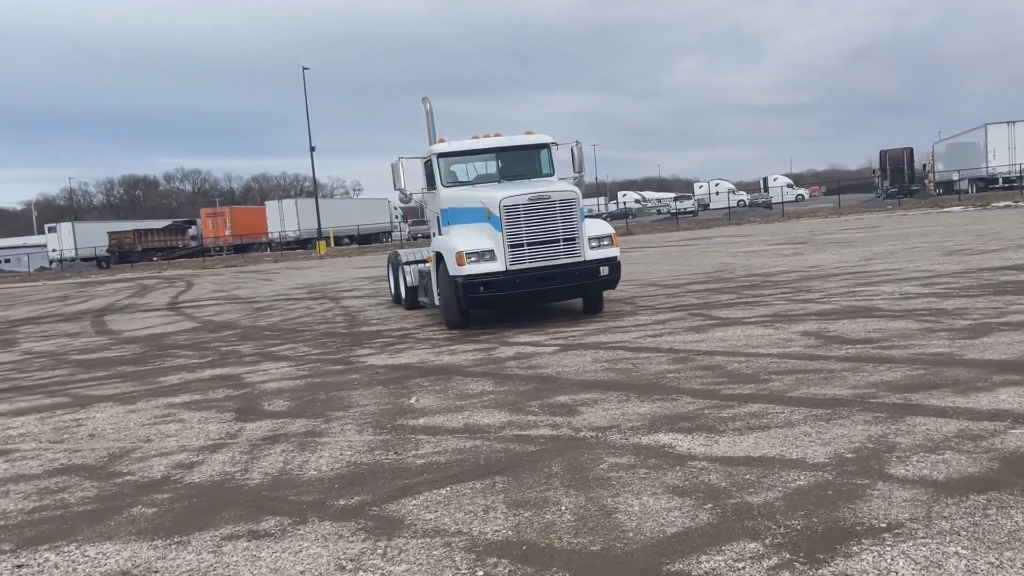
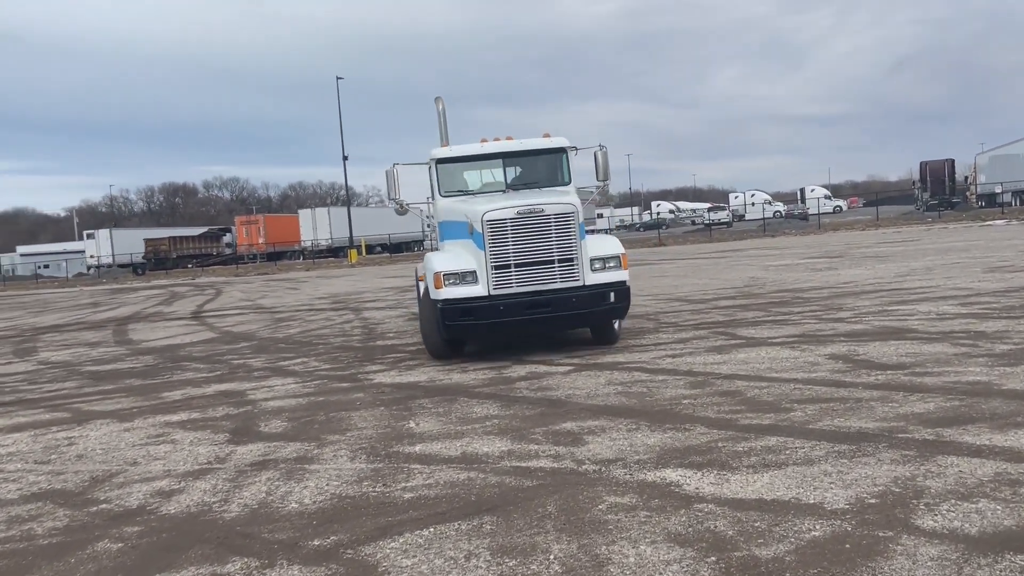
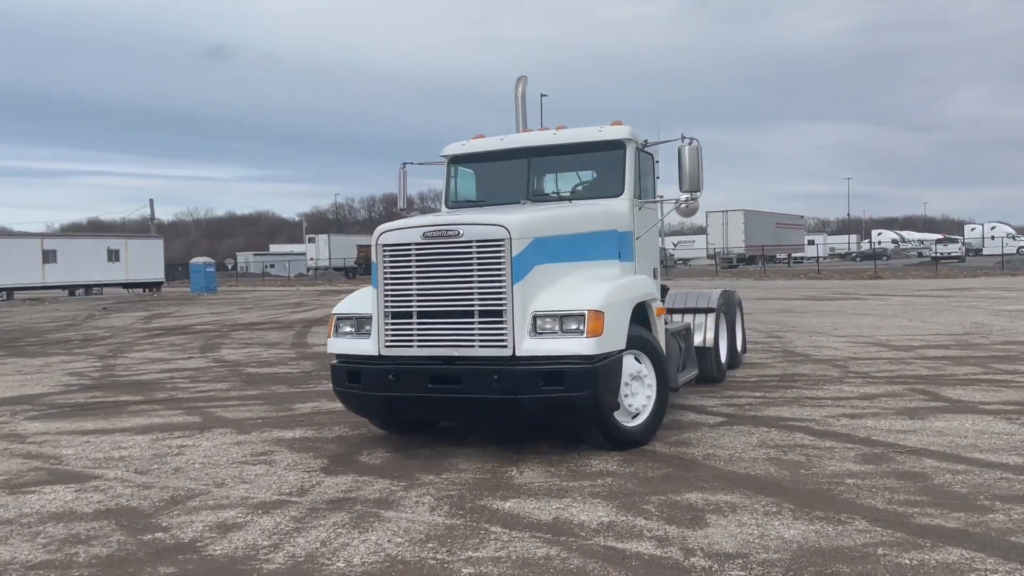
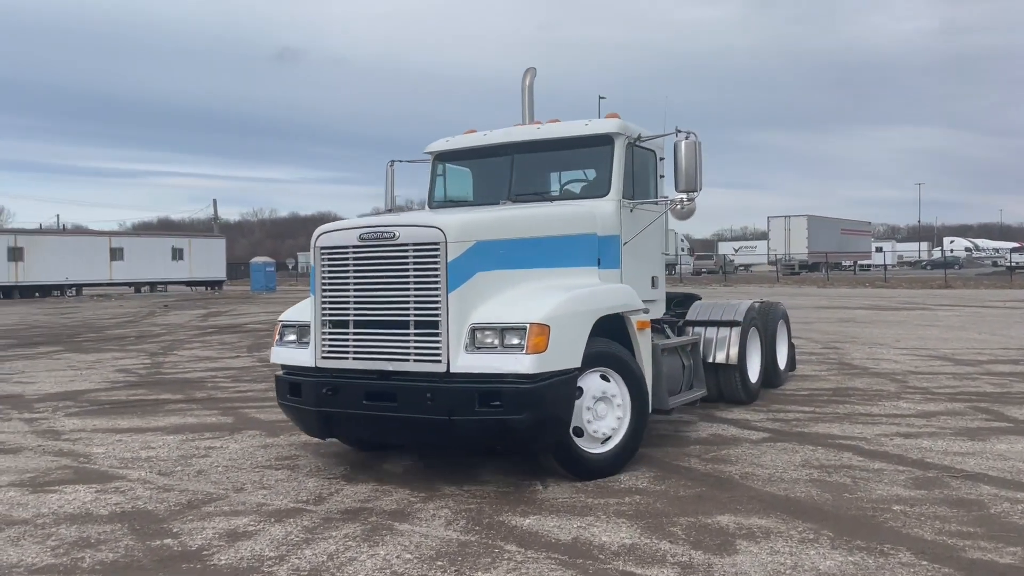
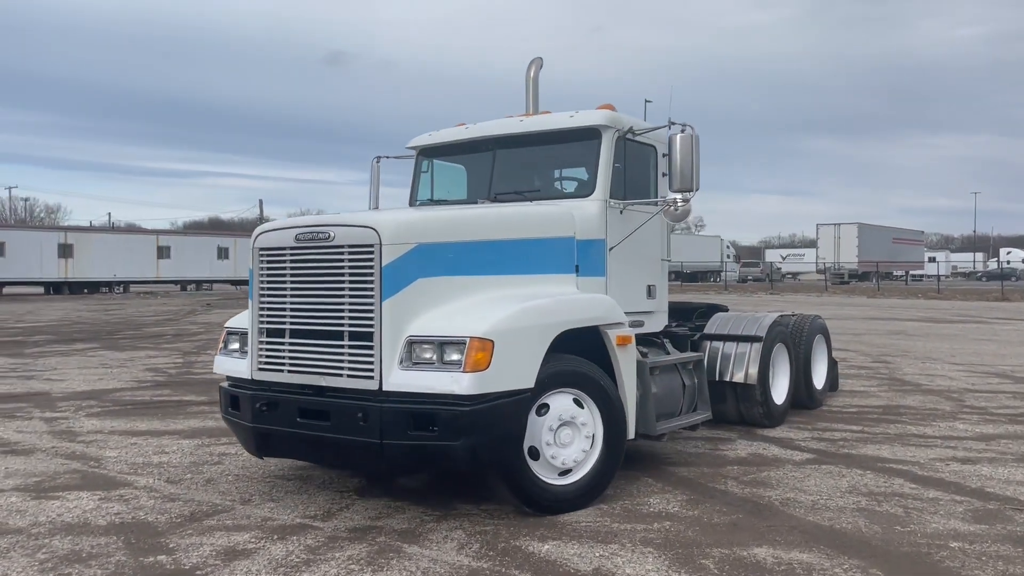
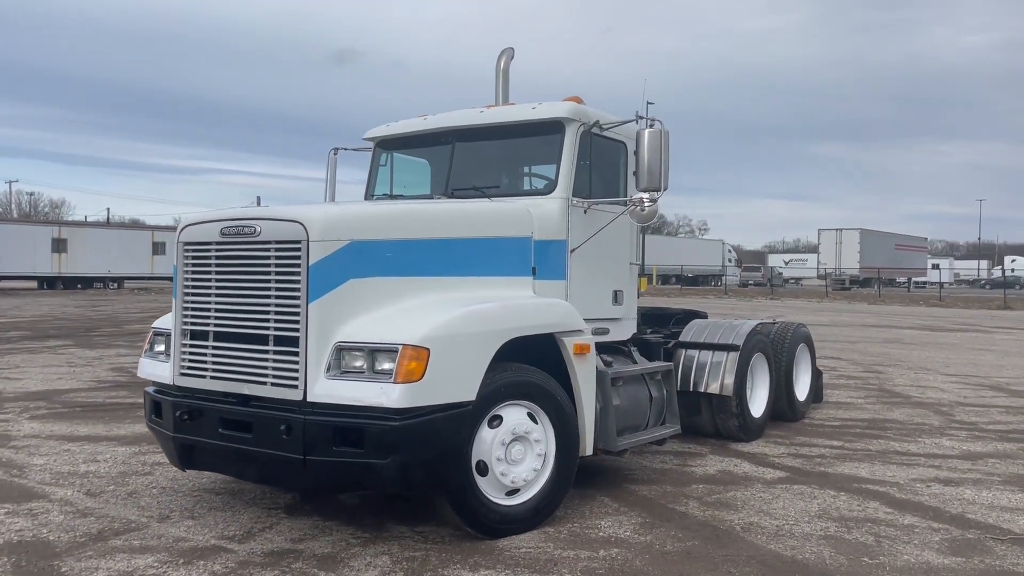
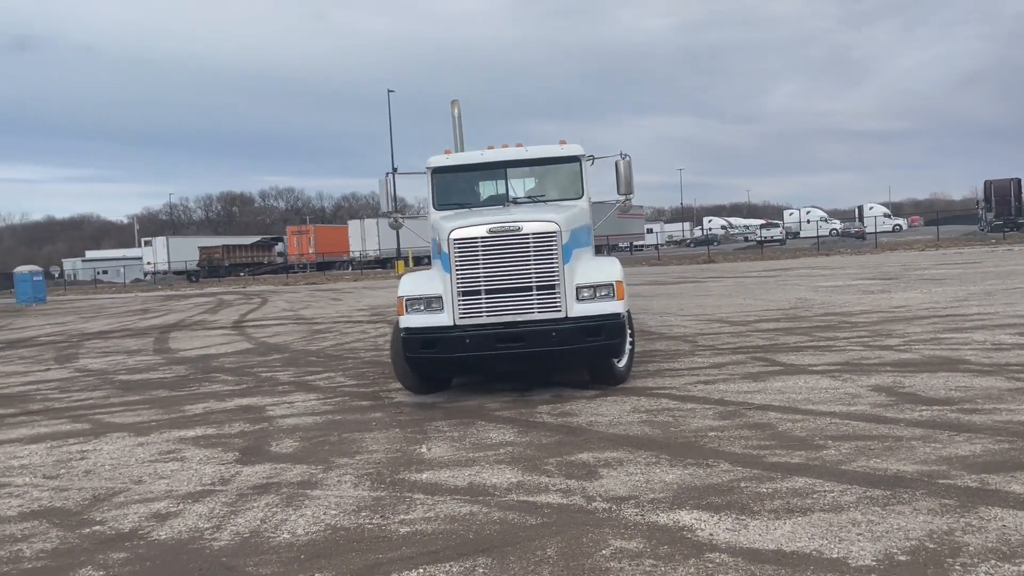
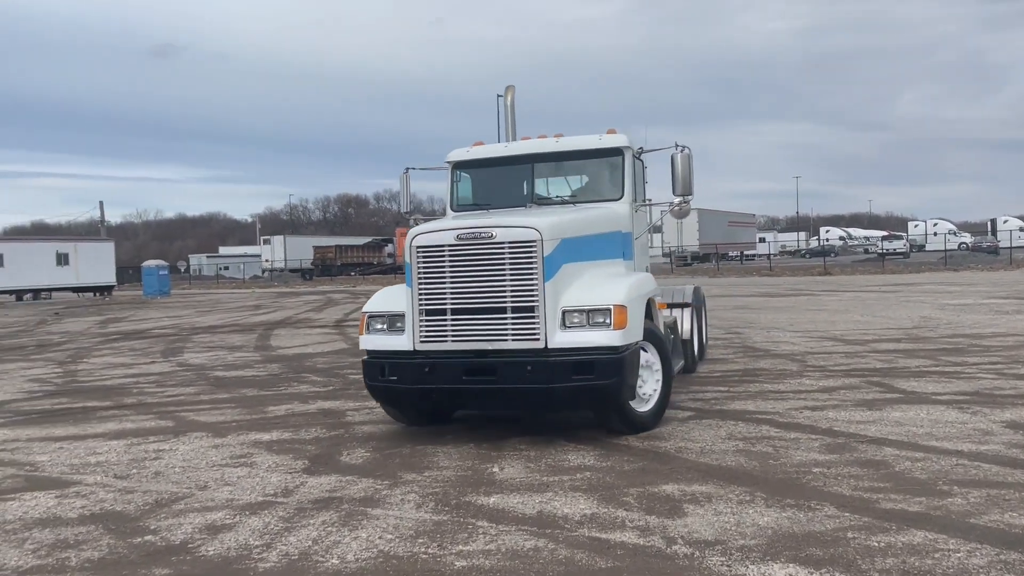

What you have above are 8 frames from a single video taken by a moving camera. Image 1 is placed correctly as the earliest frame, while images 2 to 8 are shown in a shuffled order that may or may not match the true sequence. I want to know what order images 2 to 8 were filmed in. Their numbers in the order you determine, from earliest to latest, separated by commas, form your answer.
2, 7, 8, 3, 4, 5, 6
